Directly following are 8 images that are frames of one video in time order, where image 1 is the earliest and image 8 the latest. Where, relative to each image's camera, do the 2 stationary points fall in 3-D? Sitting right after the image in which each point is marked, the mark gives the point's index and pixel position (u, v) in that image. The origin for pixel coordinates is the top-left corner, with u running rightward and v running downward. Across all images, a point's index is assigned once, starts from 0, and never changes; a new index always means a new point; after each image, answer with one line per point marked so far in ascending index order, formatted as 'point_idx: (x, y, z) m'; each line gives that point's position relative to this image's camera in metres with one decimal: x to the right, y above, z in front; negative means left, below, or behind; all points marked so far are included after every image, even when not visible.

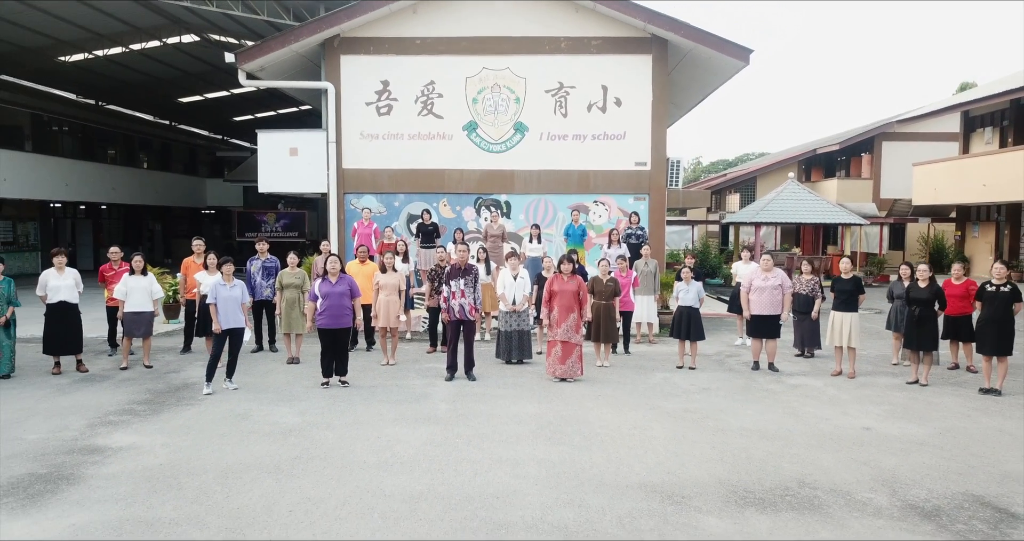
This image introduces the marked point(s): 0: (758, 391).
0: (+2.0, -1.0, +7.0) m
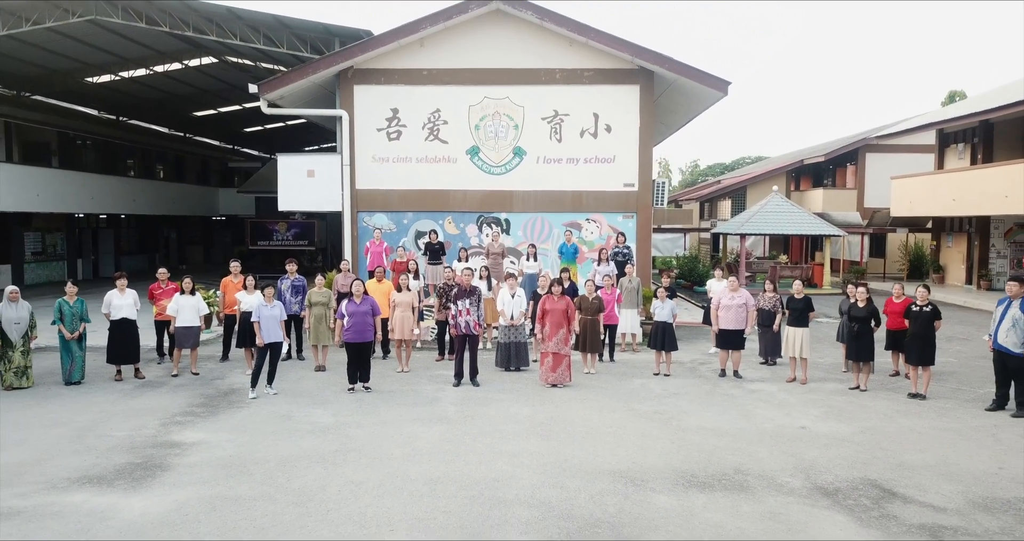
0: (+2.0, -1.2, +8.2) m
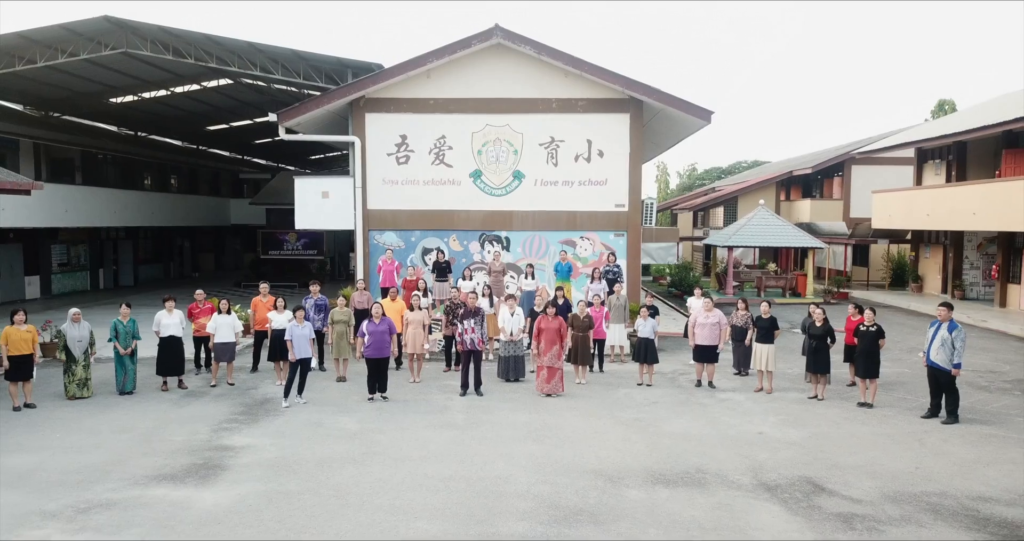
0: (+1.9, -1.4, +9.3) m
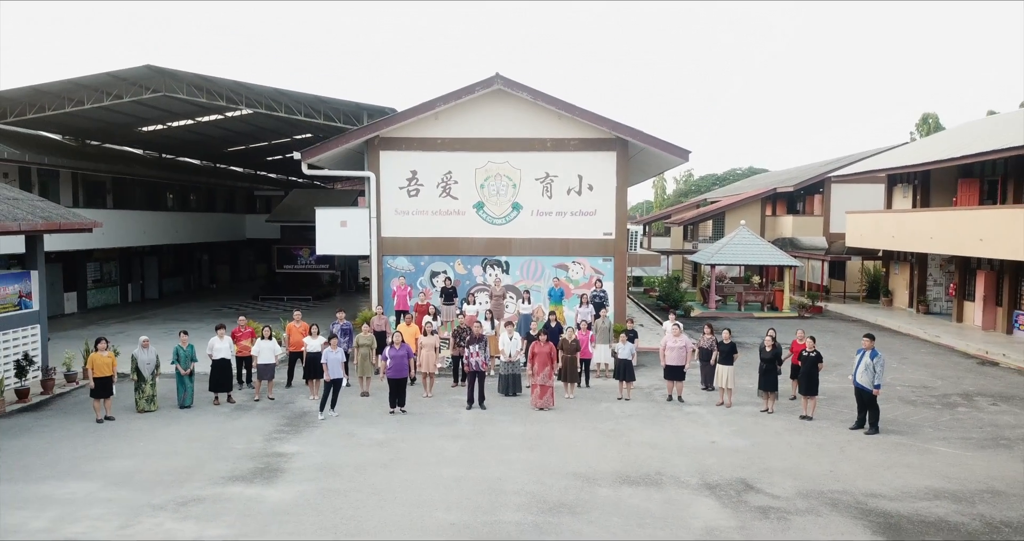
0: (+1.9, -1.9, +11.1) m
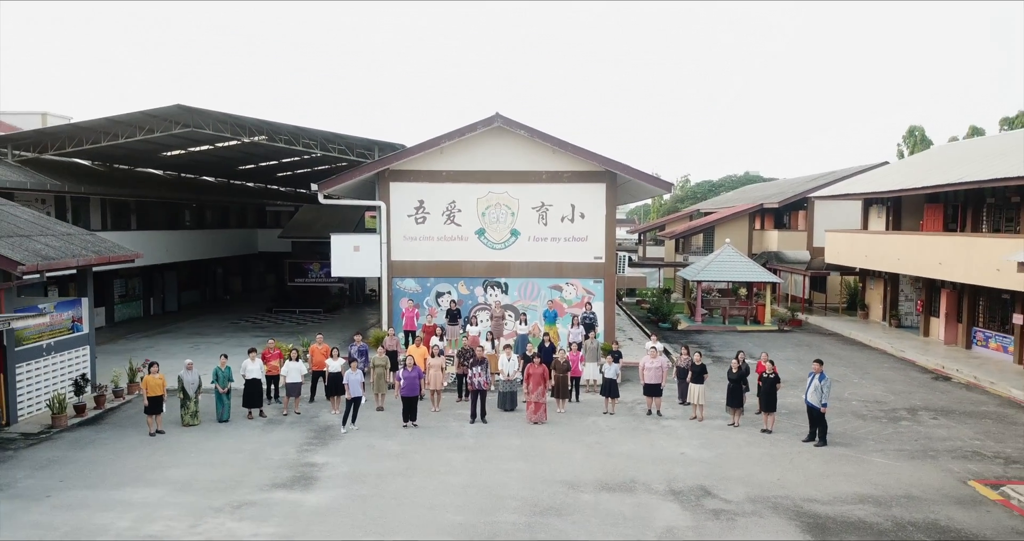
0: (+1.9, -2.3, +12.7) m
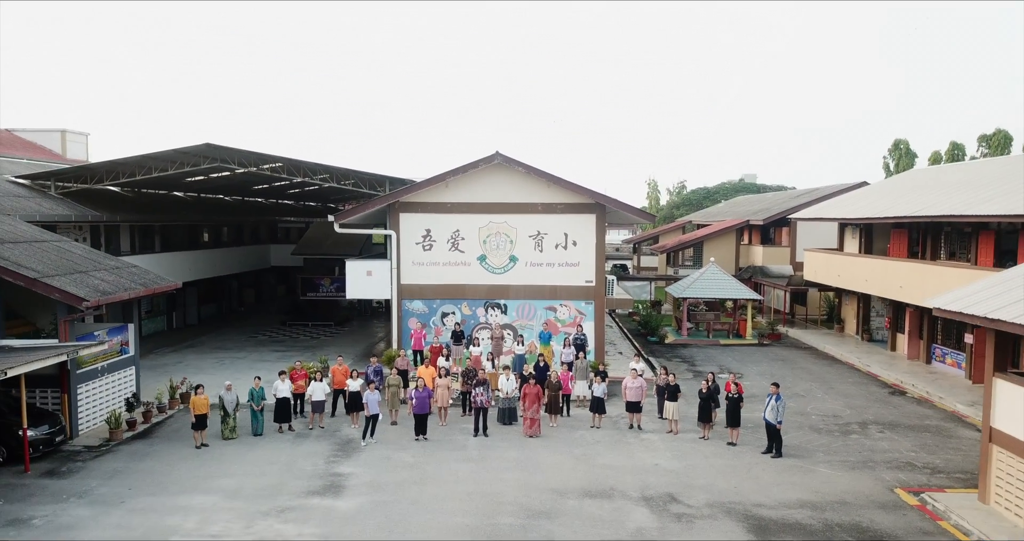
0: (+1.9, -2.9, +14.5) m
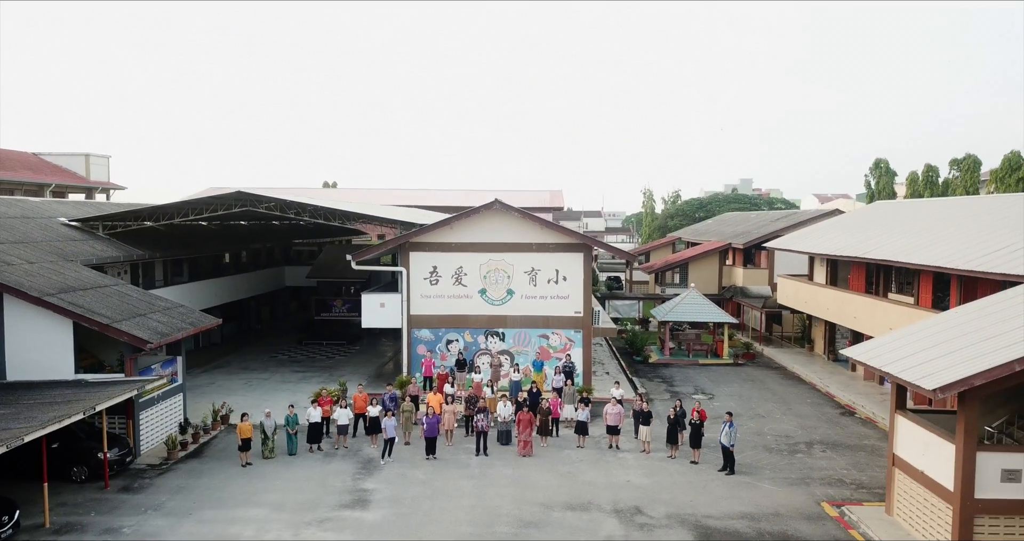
0: (+1.8, -3.8, +17.1) m
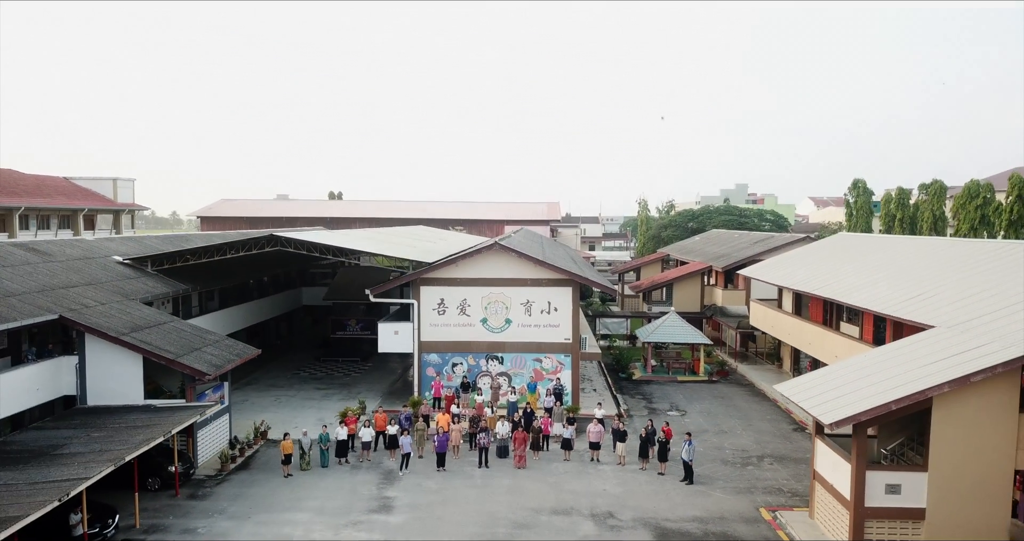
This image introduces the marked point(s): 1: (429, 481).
0: (+1.7, -4.7, +20.4) m
1: (-1.9, -4.8, +19.7) m
